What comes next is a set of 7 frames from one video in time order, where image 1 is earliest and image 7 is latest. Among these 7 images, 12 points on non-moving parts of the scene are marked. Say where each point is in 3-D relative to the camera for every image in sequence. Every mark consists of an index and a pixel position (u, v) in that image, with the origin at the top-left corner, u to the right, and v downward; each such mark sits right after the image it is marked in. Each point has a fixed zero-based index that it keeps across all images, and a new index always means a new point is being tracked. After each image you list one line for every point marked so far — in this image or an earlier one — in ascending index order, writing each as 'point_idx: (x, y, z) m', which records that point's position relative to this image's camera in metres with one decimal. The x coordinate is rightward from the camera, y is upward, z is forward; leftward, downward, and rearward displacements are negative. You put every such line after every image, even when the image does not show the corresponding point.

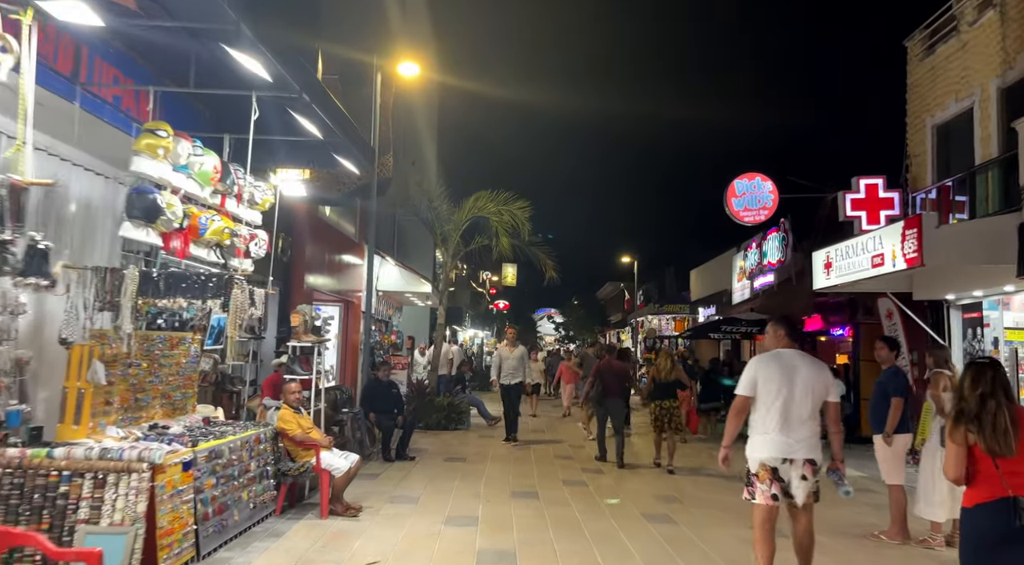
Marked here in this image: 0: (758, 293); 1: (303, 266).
0: (+6.5, -0.3, +18.1) m
1: (-3.4, +0.3, +11.6) m
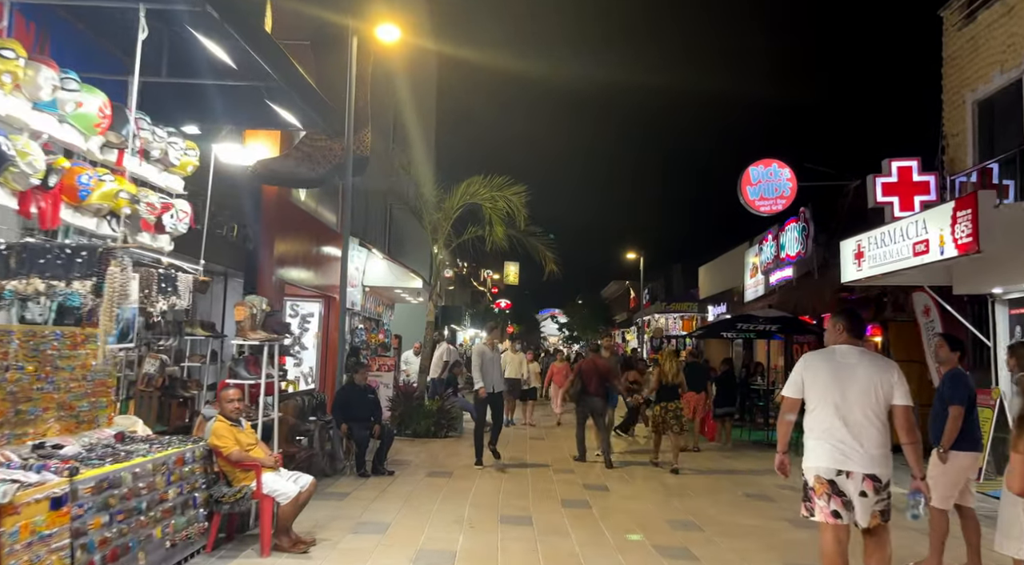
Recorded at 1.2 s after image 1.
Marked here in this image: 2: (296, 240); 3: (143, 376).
0: (+6.5, -0.2, +16.9) m
1: (-3.5, +0.4, +10.3) m
2: (-3.5, +0.7, +11.5) m
3: (-4.0, -1.0, +7.5) m
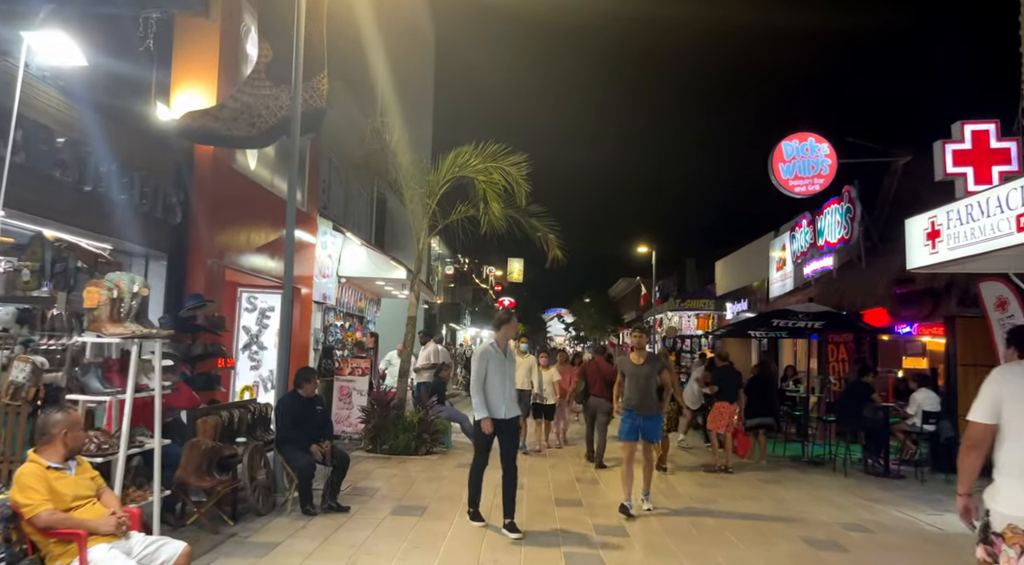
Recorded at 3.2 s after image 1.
0: (+6.4, 0.0, +14.8) m
1: (-3.6, +0.6, +8.4) m
2: (-3.6, +0.9, +9.5) m
3: (-4.1, -0.8, +5.5) m
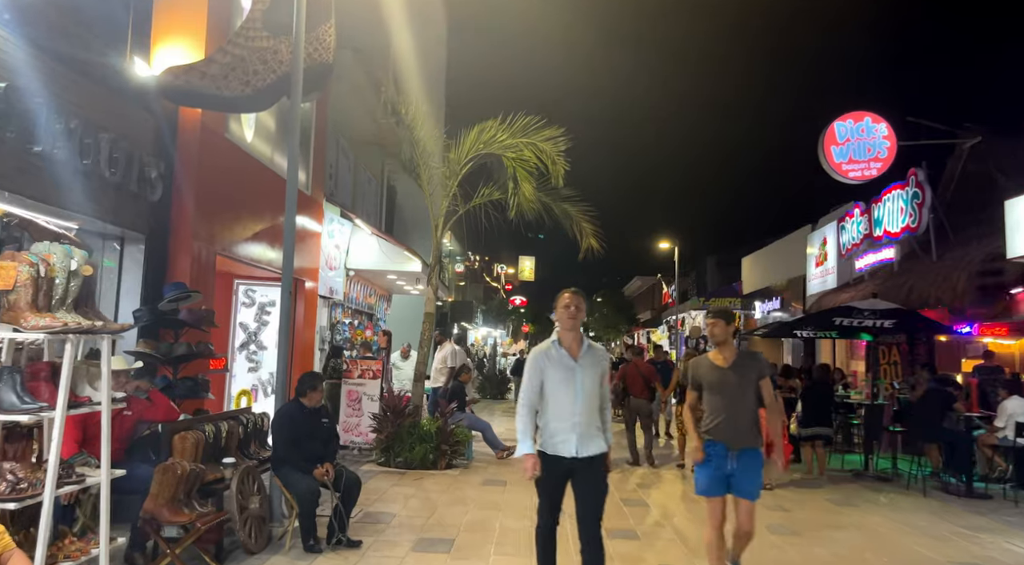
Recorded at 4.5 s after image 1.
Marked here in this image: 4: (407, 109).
0: (+6.9, +0.1, +13.5) m
1: (-3.2, +0.7, +7.1) m
2: (-3.1, +1.0, +8.3) m
3: (-3.7, -0.7, +4.3) m
4: (-1.4, +2.4, +9.4) m
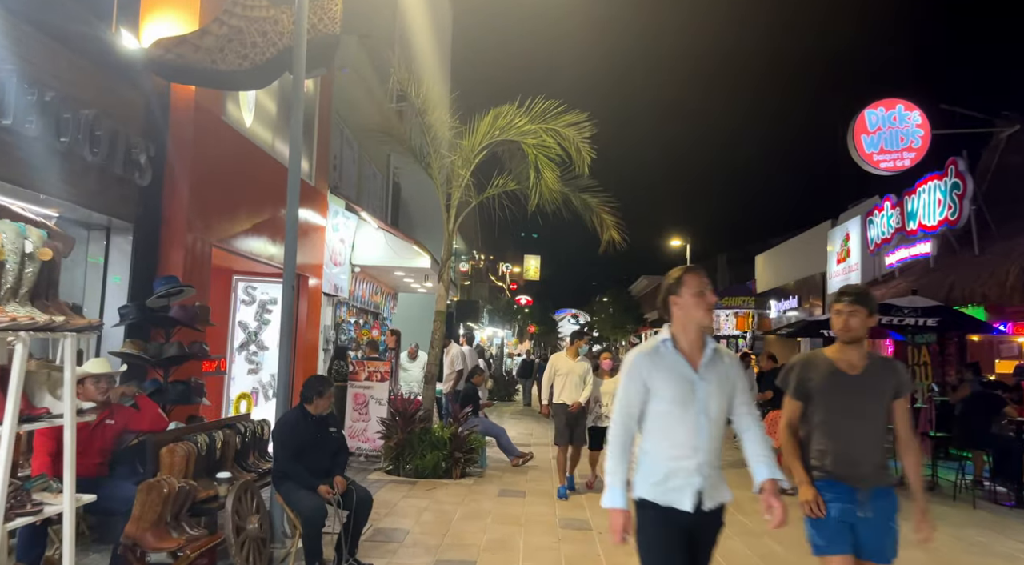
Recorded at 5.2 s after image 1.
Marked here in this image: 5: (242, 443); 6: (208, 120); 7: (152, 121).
0: (+7.1, +0.2, +12.8) m
1: (-3.0, +0.8, +6.5) m
2: (-2.9, +1.1, +7.6) m
3: (-3.5, -0.6, +3.7) m
4: (-1.2, +2.4, +8.8) m
5: (-2.1, -1.3, +5.5) m
6: (-3.0, +1.6, +6.6) m
7: (-3.2, +1.4, +6.1) m
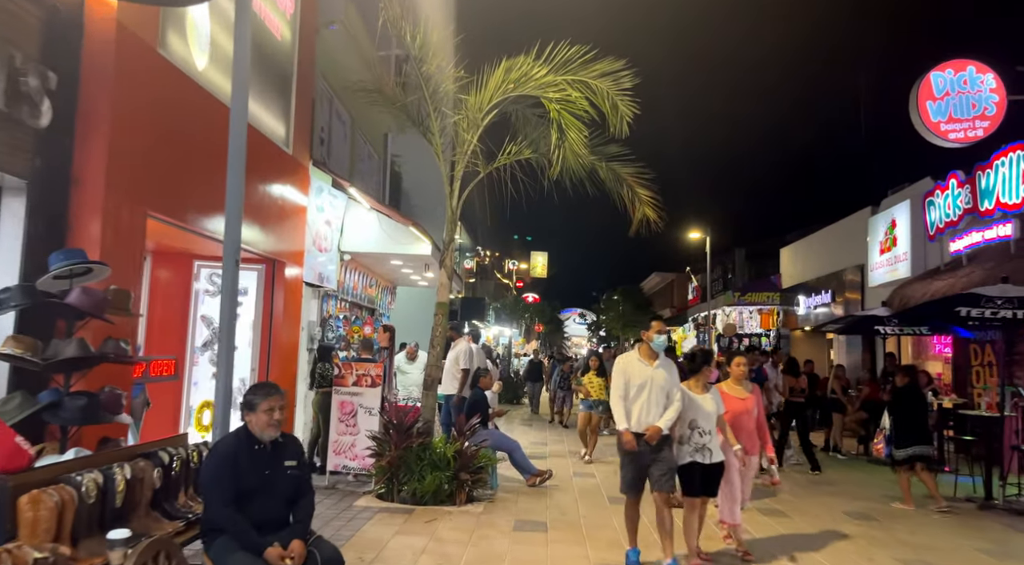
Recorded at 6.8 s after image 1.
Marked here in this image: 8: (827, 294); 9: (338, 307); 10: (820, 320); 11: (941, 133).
0: (+7.3, +0.4, +11.3) m
1: (-2.8, +0.9, +5.0) m
2: (-2.8, +1.2, +6.1) m
3: (-3.4, -0.5, +2.2) m
4: (-1.0, +2.6, +7.3) m
5: (-2.0, -1.1, +3.9) m
6: (-2.8, +1.7, +5.1) m
7: (-3.1, +1.6, +4.6) m
8: (+8.8, -0.3, +19.3) m
9: (-2.6, -0.4, +10.4) m
10: (+8.7, -1.1, +19.5) m
11: (+6.6, +2.3, +10.6) m
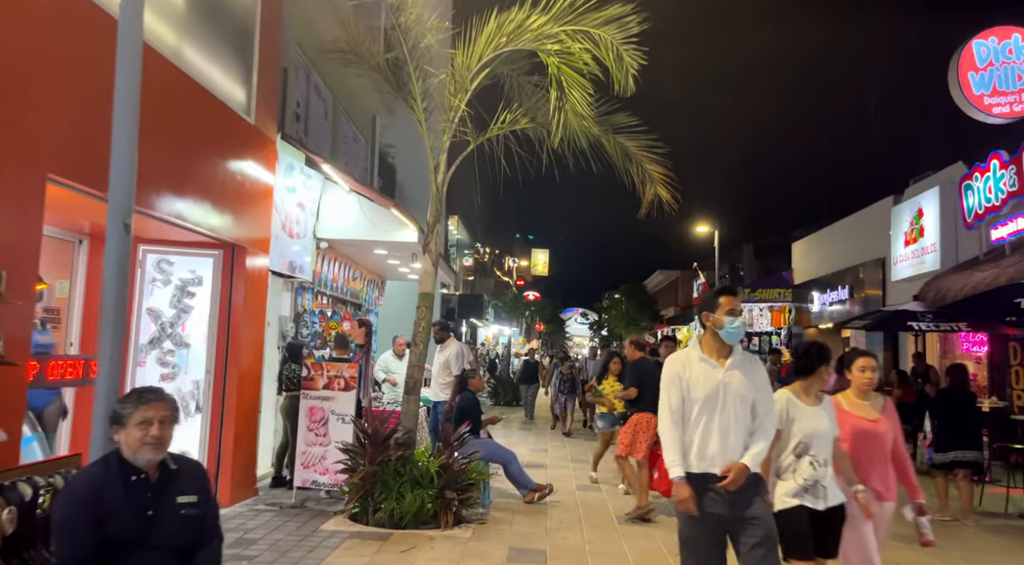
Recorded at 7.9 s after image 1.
0: (+7.3, +0.5, +10.2) m
1: (-2.9, +1.0, +4.0) m
2: (-2.8, +1.3, +5.1) m
3: (-3.4, -0.4, +1.1) m
4: (-1.1, +2.7, +6.2) m
5: (-2.1, -1.0, +2.9) m
6: (-2.9, +1.8, +4.1) m
7: (-3.1, +1.7, +3.6) m
8: (+8.8, -0.1, +18.2) m
9: (-2.7, -0.2, +9.4) m
10: (+8.7, -0.9, +18.4) m
11: (+6.6, +2.4, +9.5) m
